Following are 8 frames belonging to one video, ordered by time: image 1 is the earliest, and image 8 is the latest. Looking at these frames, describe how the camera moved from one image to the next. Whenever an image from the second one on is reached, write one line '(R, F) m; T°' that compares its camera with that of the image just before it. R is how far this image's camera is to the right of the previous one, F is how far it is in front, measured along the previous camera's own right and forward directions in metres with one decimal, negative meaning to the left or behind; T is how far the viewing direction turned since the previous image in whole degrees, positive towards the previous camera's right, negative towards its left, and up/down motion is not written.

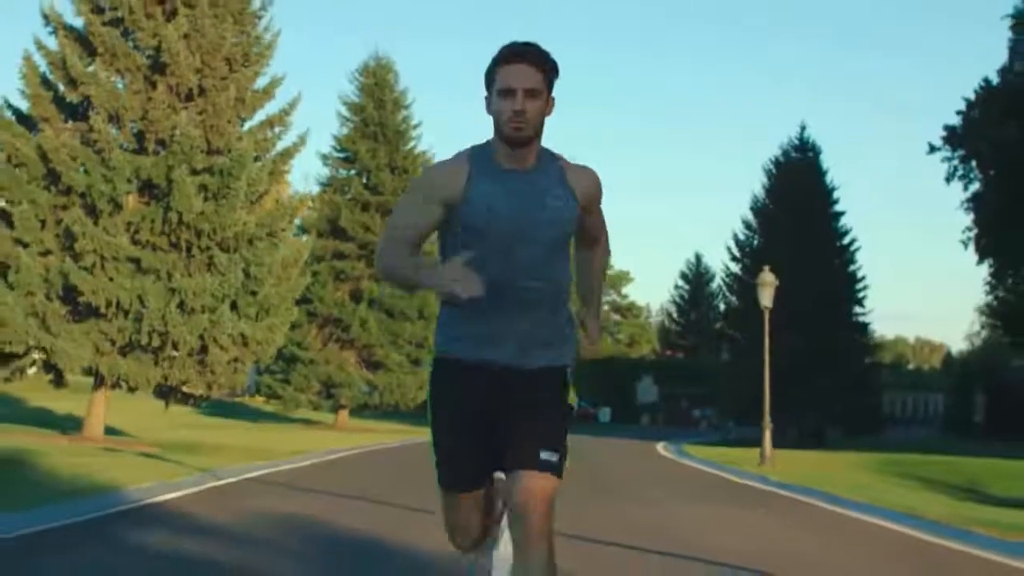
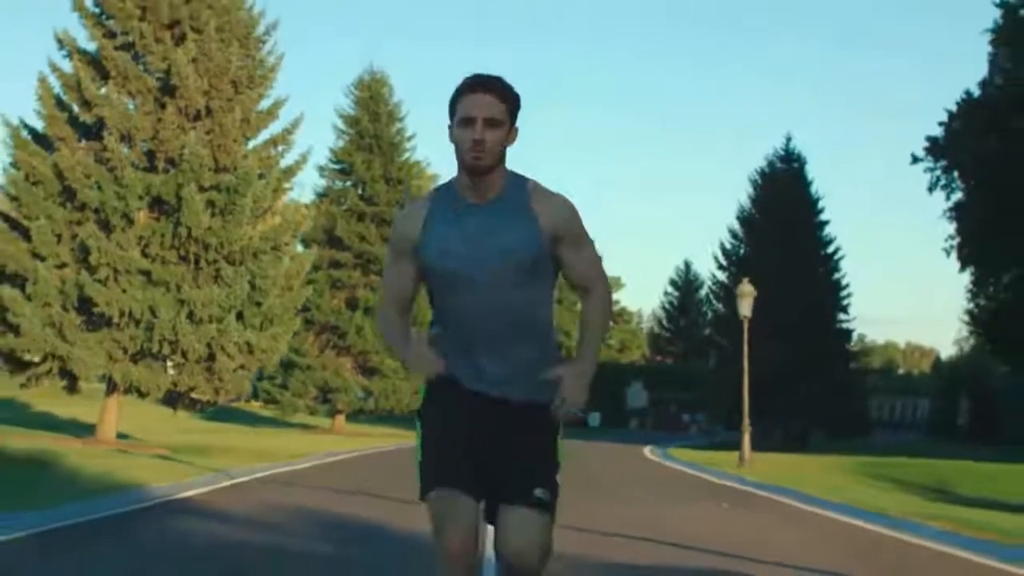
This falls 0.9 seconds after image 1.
(0.0, -1.6) m; 0°
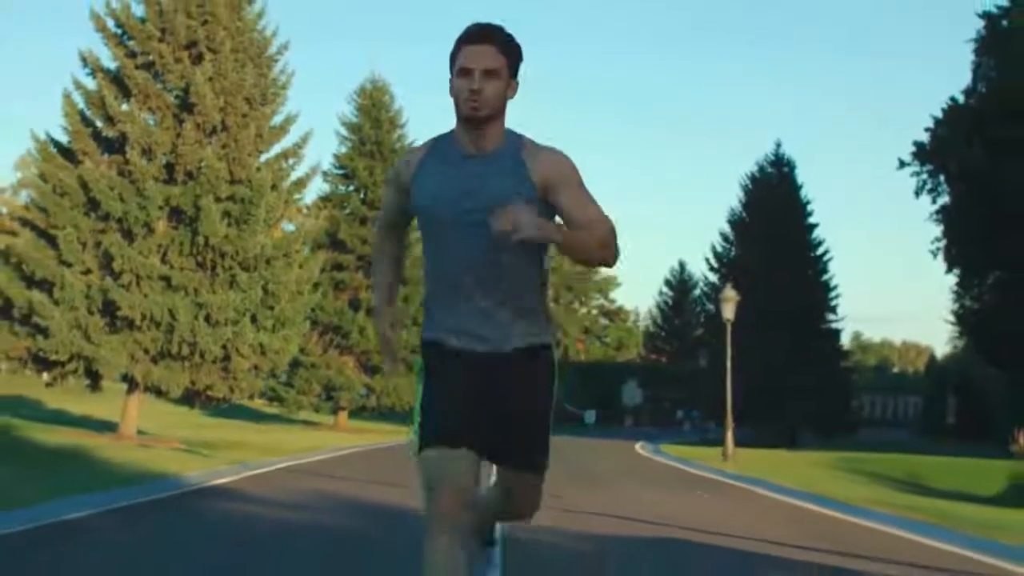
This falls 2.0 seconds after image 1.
(0.0, -2.0) m; 0°
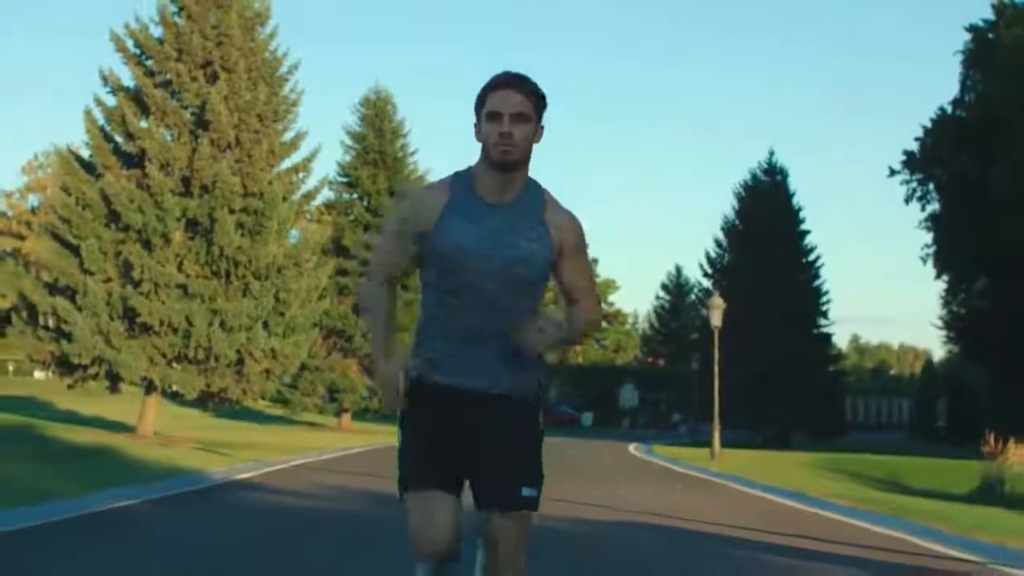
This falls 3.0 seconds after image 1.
(0.0, -1.8) m; 0°
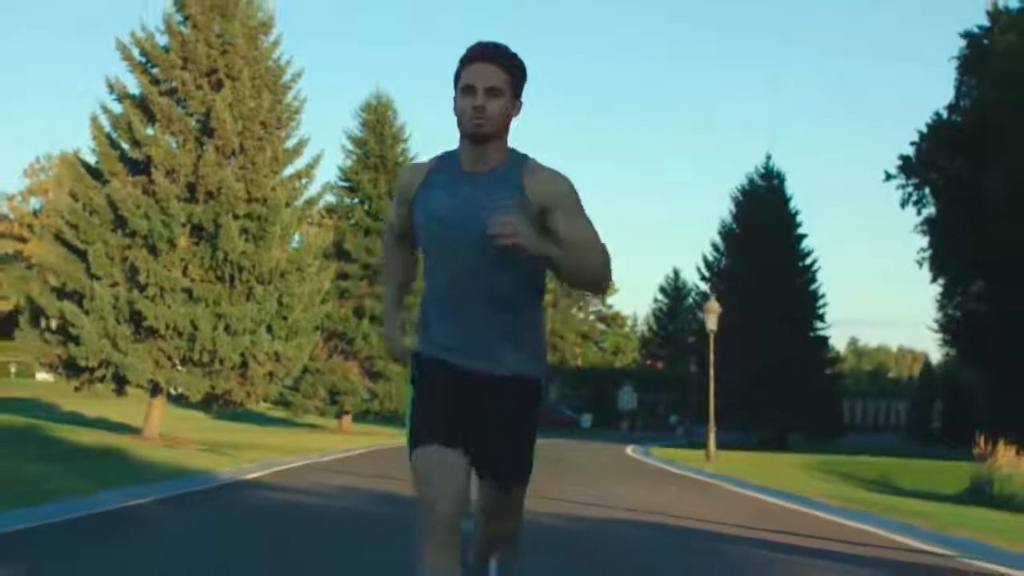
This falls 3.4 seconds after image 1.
(0.0, -0.6) m; 0°
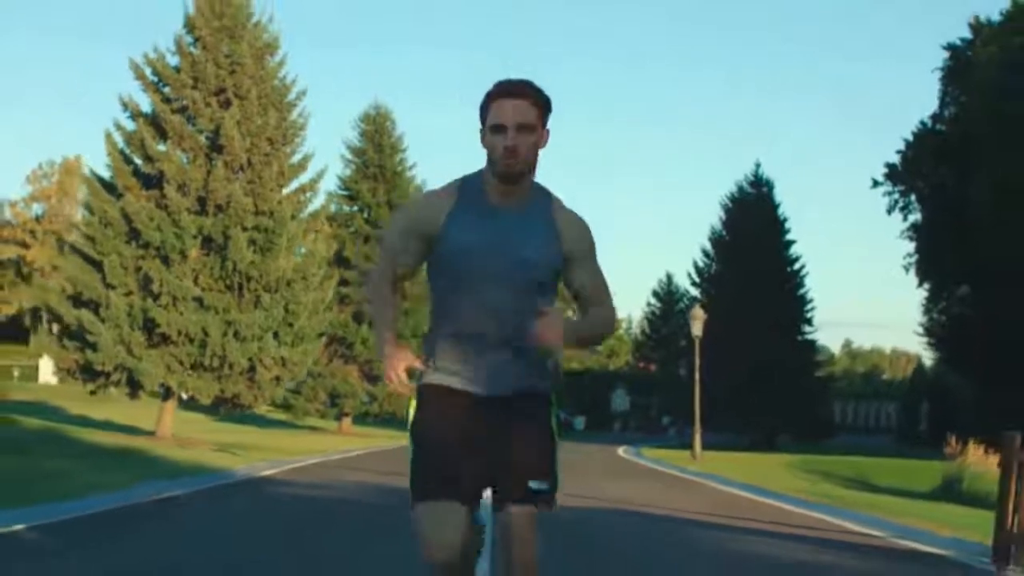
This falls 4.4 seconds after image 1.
(0.0, -1.8) m; 0°
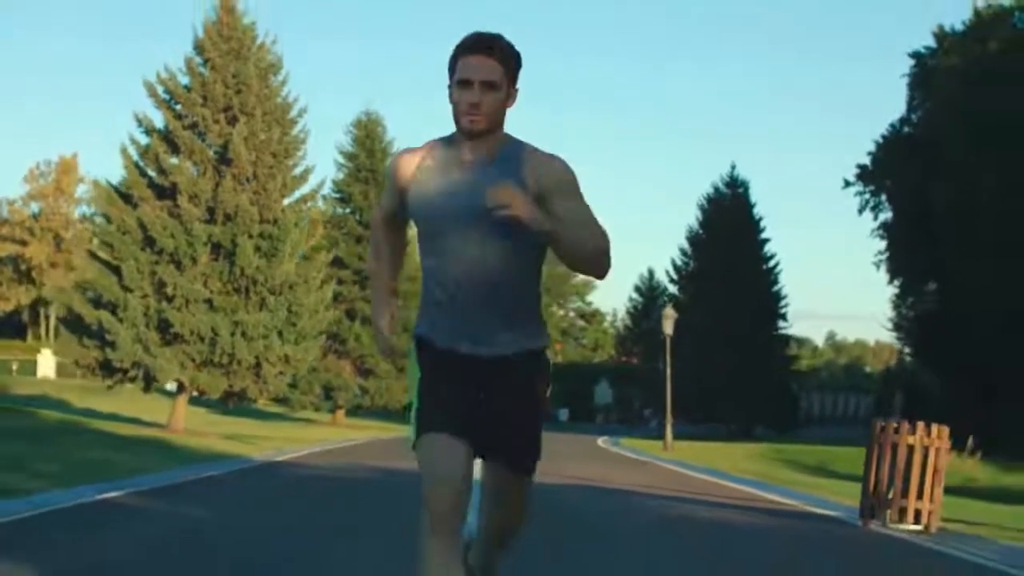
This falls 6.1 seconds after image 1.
(0.0, -3.1) m; +1°
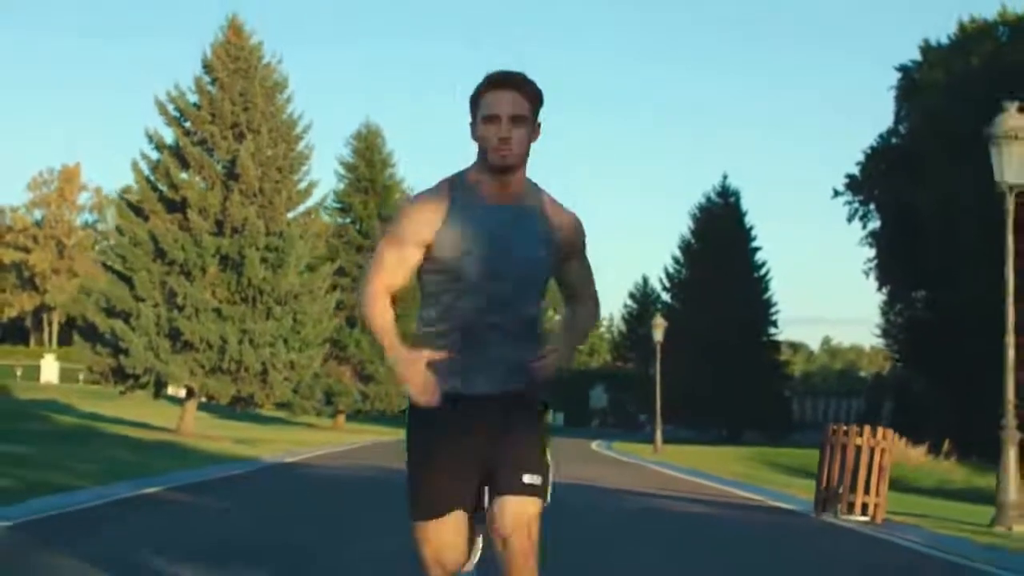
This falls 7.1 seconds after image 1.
(0.0, -1.7) m; 0°
